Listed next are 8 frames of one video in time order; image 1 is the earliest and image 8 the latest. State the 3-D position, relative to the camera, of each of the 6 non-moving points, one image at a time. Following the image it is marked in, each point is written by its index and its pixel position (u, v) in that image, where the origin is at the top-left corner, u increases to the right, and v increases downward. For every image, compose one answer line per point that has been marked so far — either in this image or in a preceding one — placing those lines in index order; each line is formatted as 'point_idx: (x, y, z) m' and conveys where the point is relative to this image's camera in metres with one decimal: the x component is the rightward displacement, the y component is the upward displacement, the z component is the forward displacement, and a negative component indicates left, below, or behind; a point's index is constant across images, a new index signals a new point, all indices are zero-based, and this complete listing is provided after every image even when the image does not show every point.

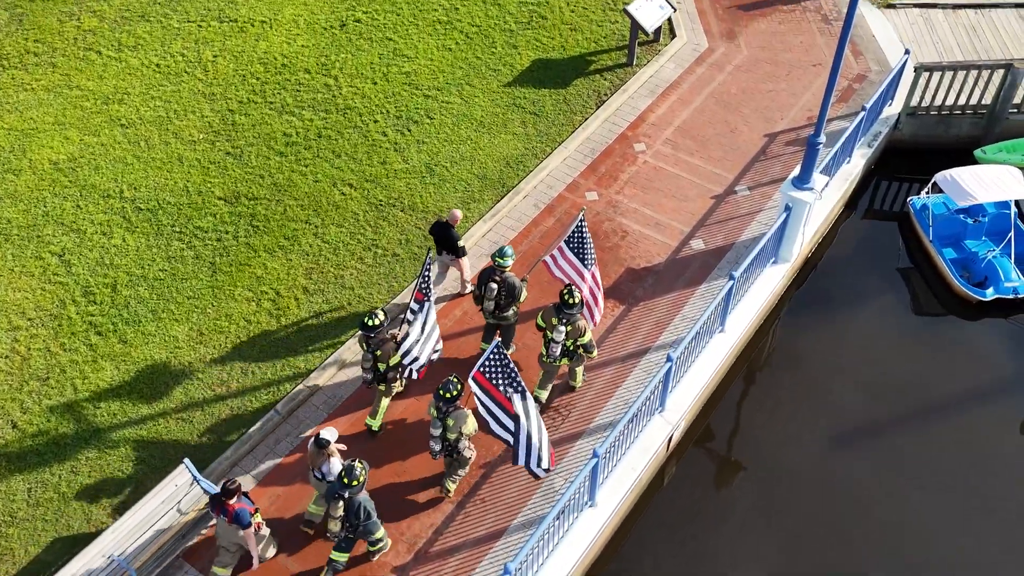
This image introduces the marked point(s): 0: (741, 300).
0: (+3.4, -0.2, +10.6) m
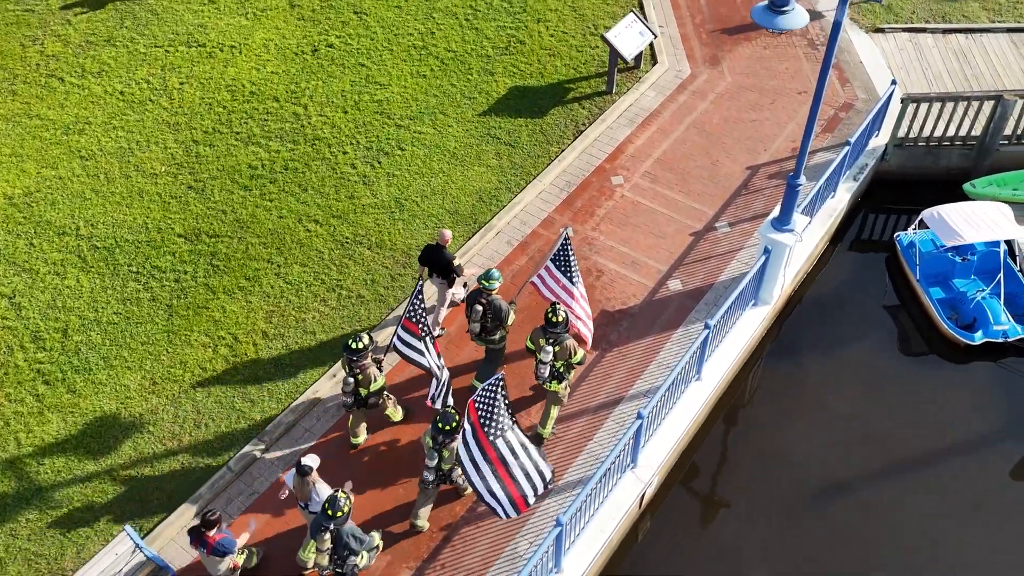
0: (+3.0, -0.9, +10.1) m
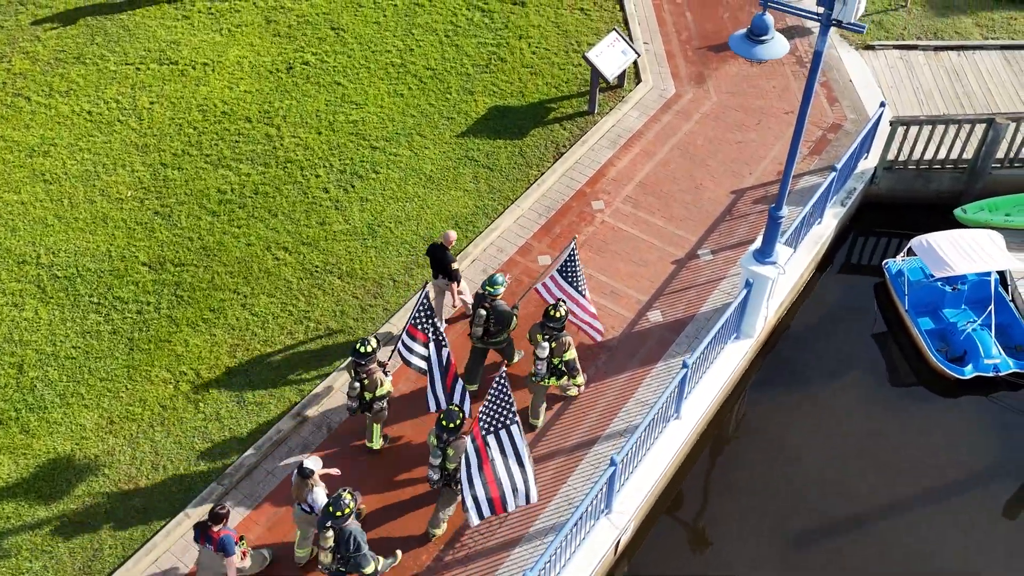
0: (+2.6, -1.3, +9.8) m
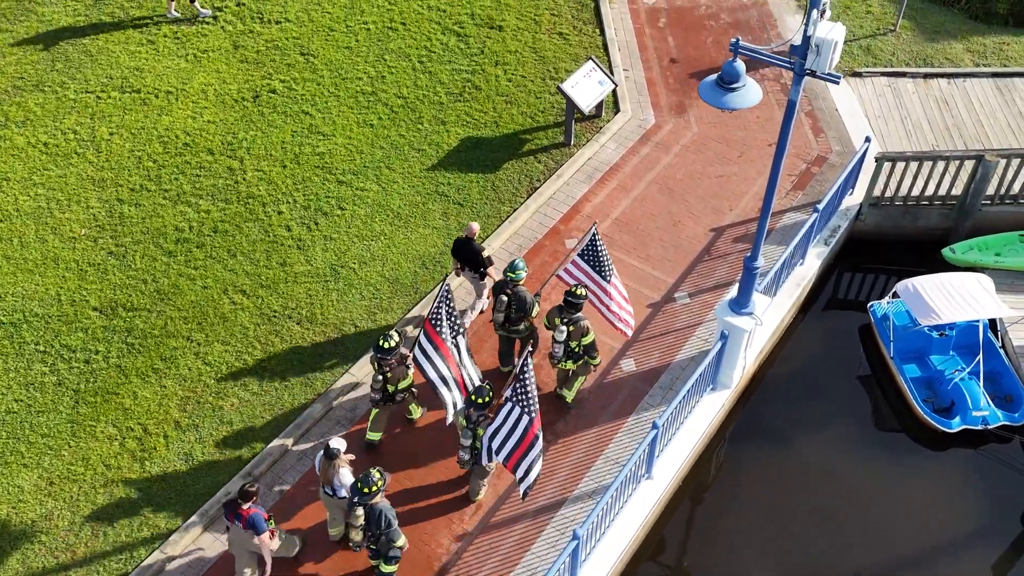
0: (+2.1, -2.0, +9.3) m
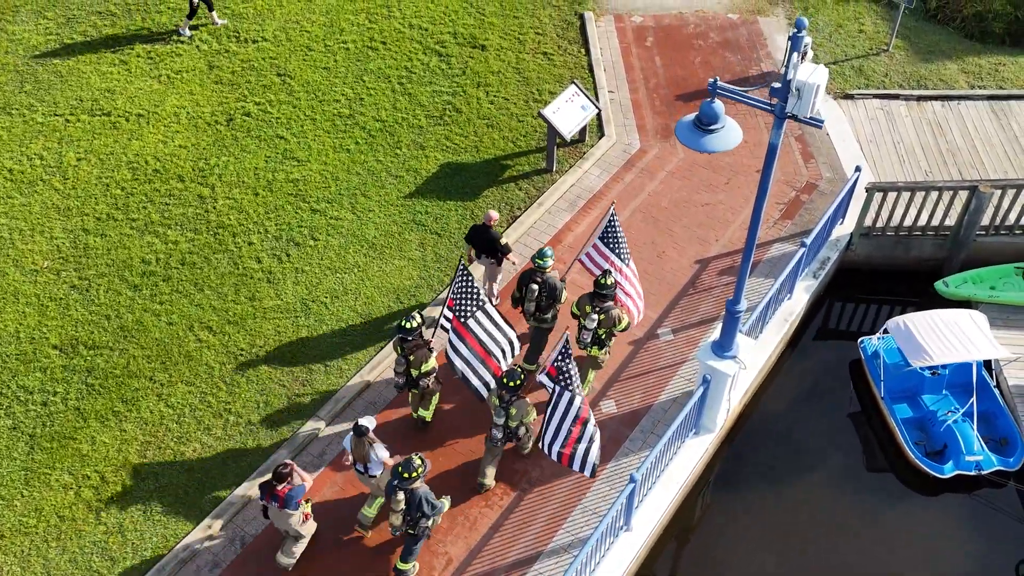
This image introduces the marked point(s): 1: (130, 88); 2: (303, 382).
0: (+1.8, -2.5, +8.9) m
1: (-7.2, +3.8, +13.4) m
2: (-2.9, -1.3, +9.8) m
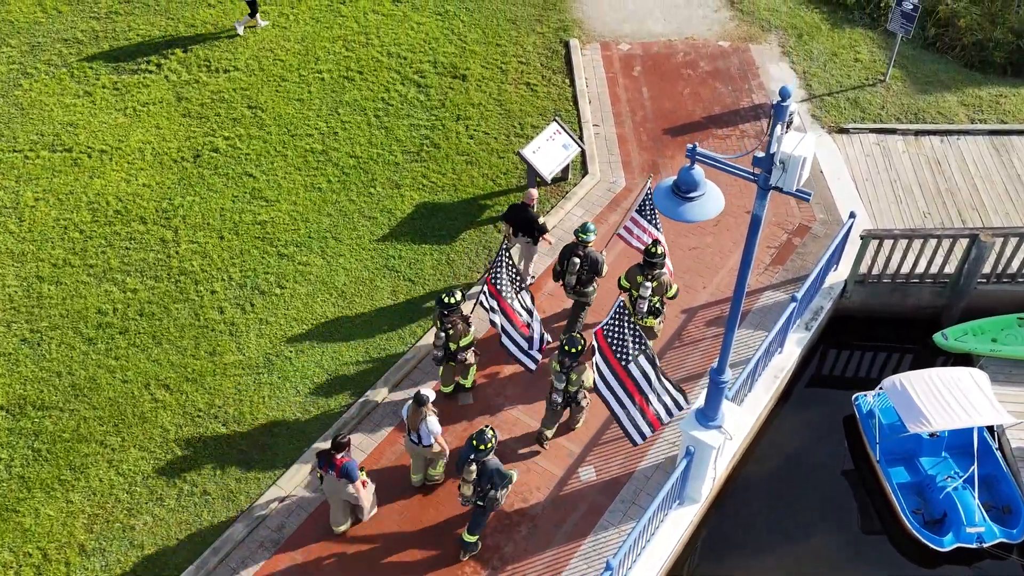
0: (+1.4, -3.3, +8.4) m
1: (-7.6, +3.0, +12.9) m
2: (-3.3, -2.1, +9.3) m
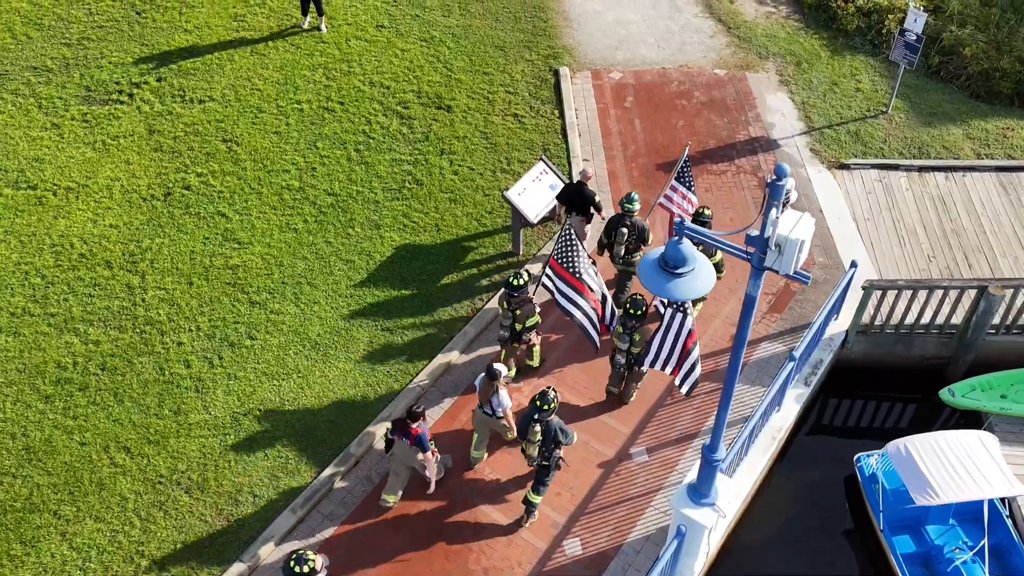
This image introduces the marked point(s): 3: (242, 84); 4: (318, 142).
0: (+1.2, -4.0, +7.8) m
1: (-7.8, +2.3, +12.3) m
2: (-3.5, -2.8, +8.7) m
3: (-5.1, +3.9, +13.4) m
4: (-3.5, +2.6, +12.6) m
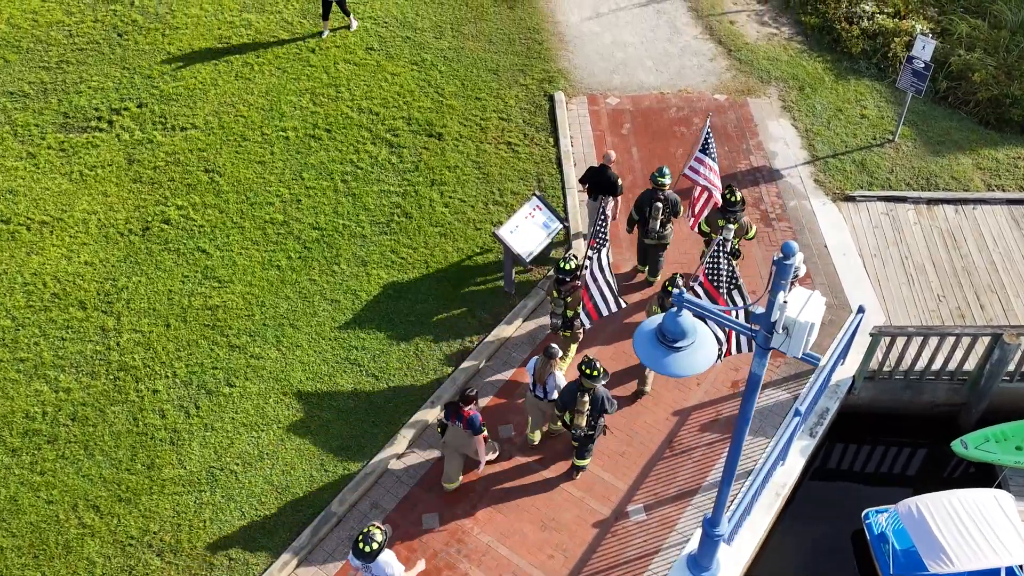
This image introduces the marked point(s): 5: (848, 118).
0: (+1.1, -4.6, +7.3) m
1: (-8.0, +1.7, +11.8) m
2: (-3.6, -3.4, +8.2) m
3: (-5.3, +3.2, +13.0) m
4: (-3.6, +2.0, +12.1) m
5: (+6.2, +3.1, +13.0) m
